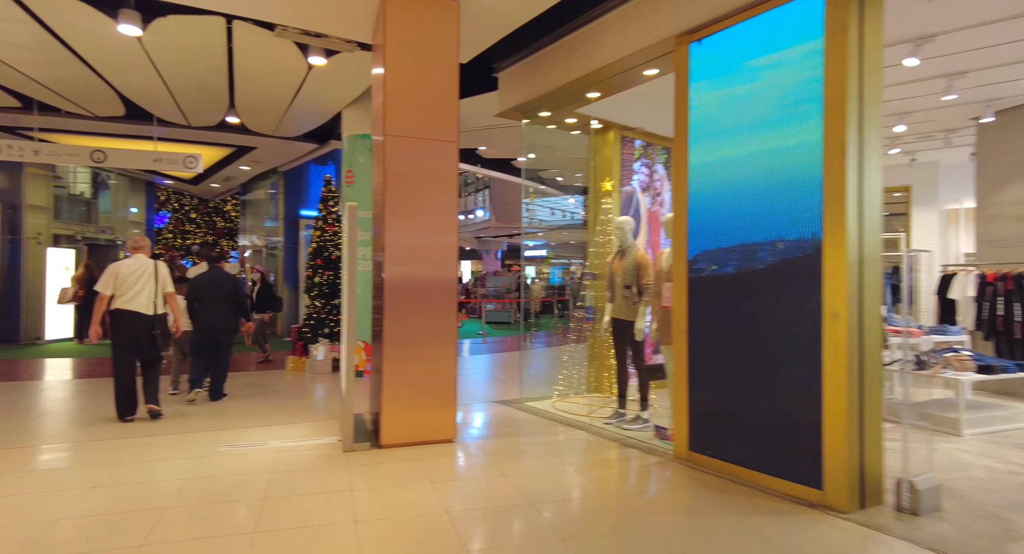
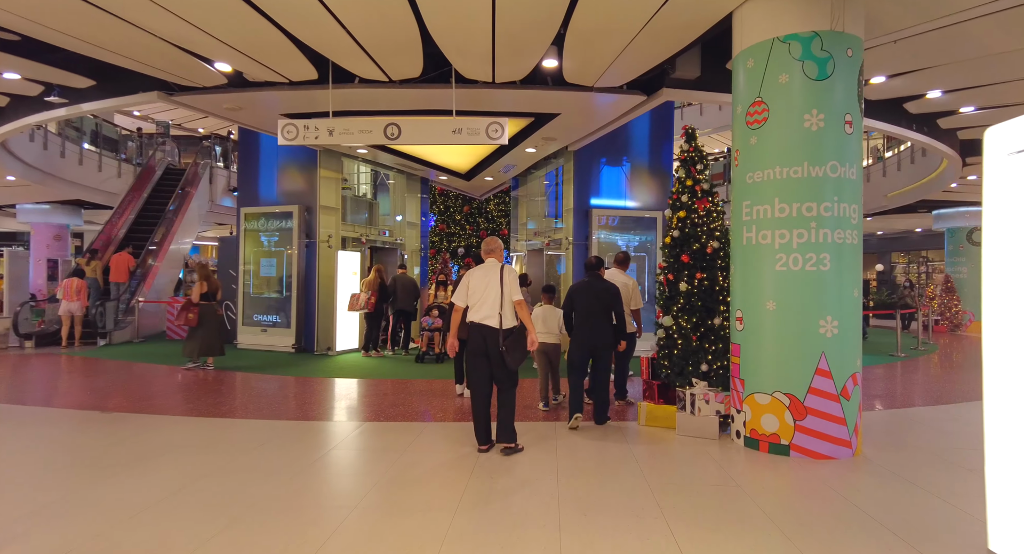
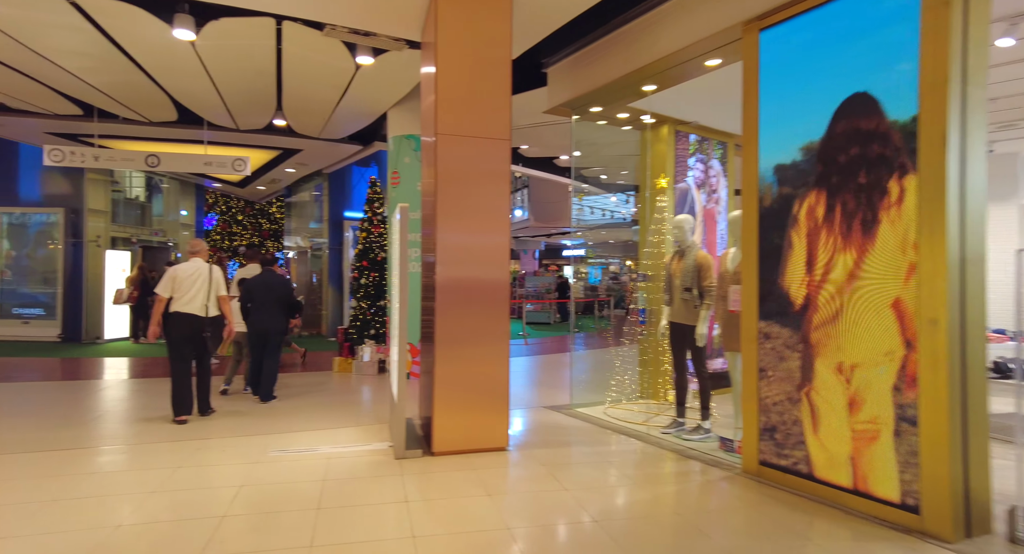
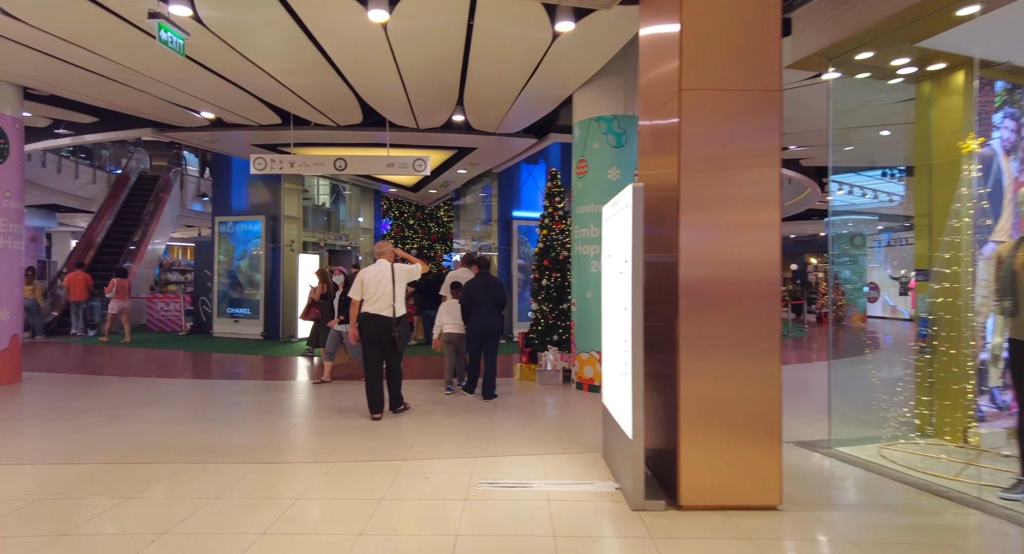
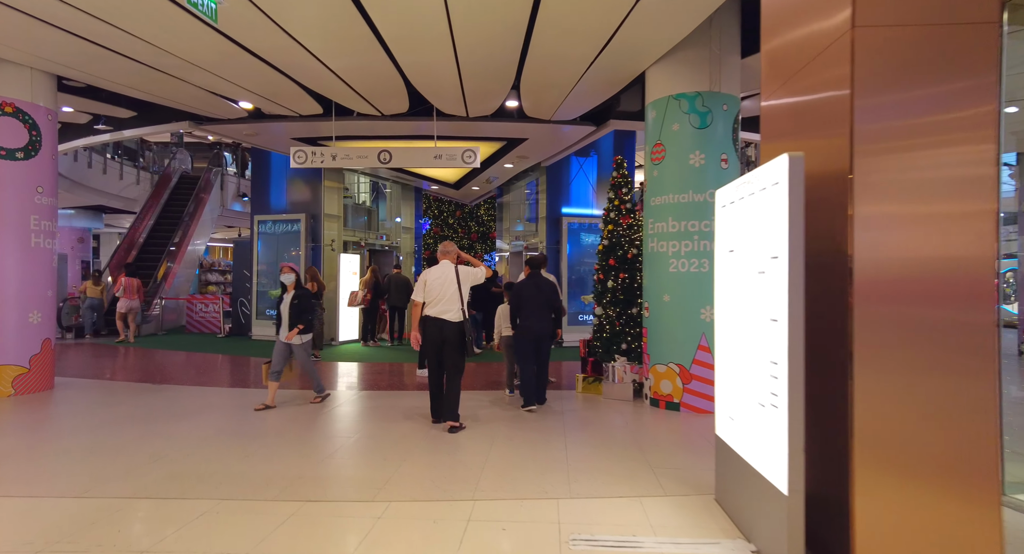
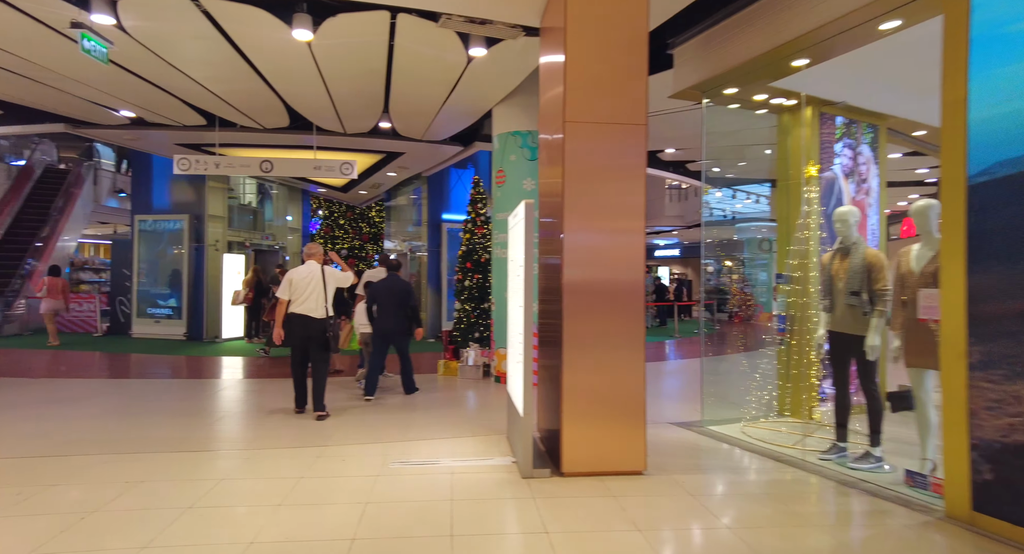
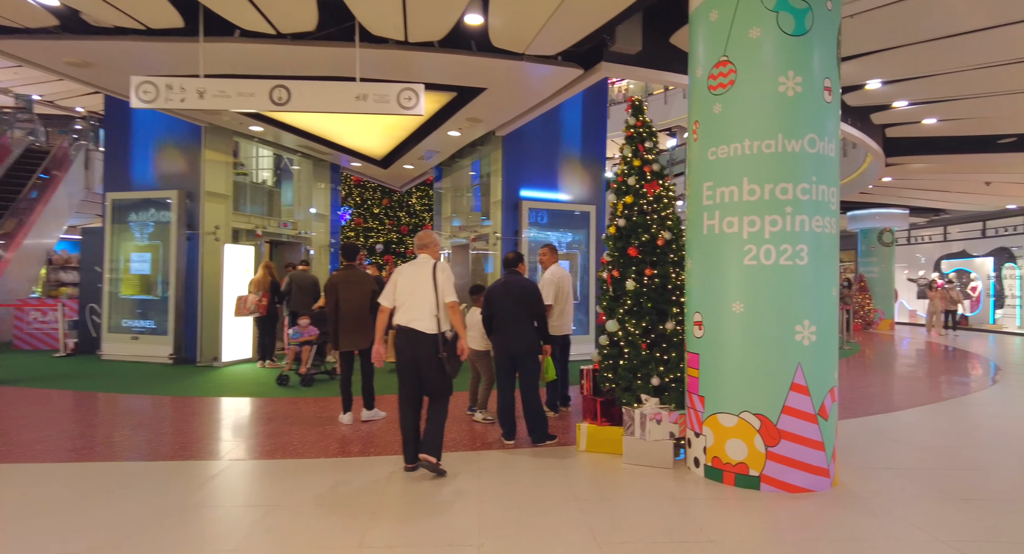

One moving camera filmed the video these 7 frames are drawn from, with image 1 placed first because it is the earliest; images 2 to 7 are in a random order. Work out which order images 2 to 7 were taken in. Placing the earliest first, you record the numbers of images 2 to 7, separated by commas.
3, 6, 4, 5, 2, 7
